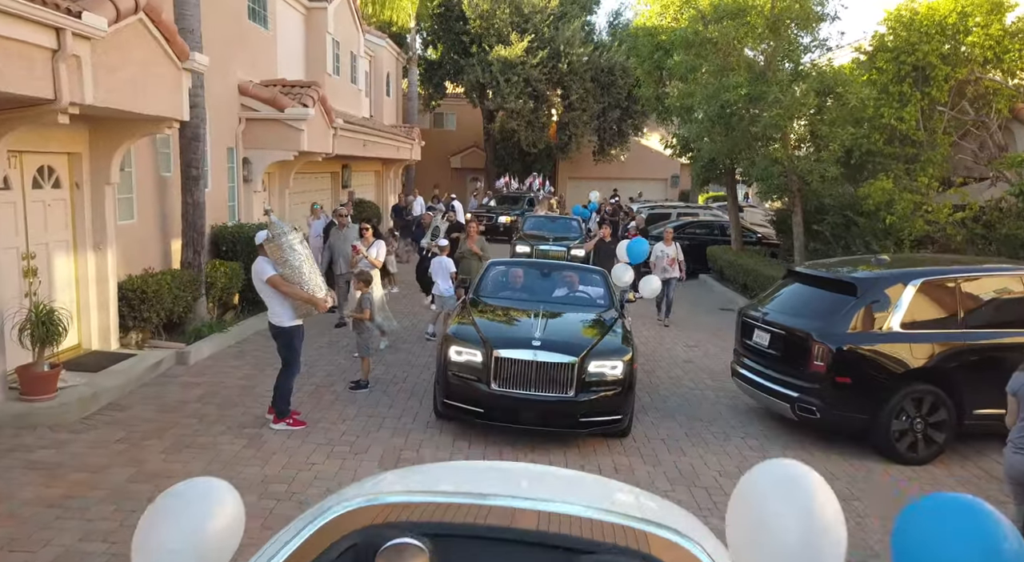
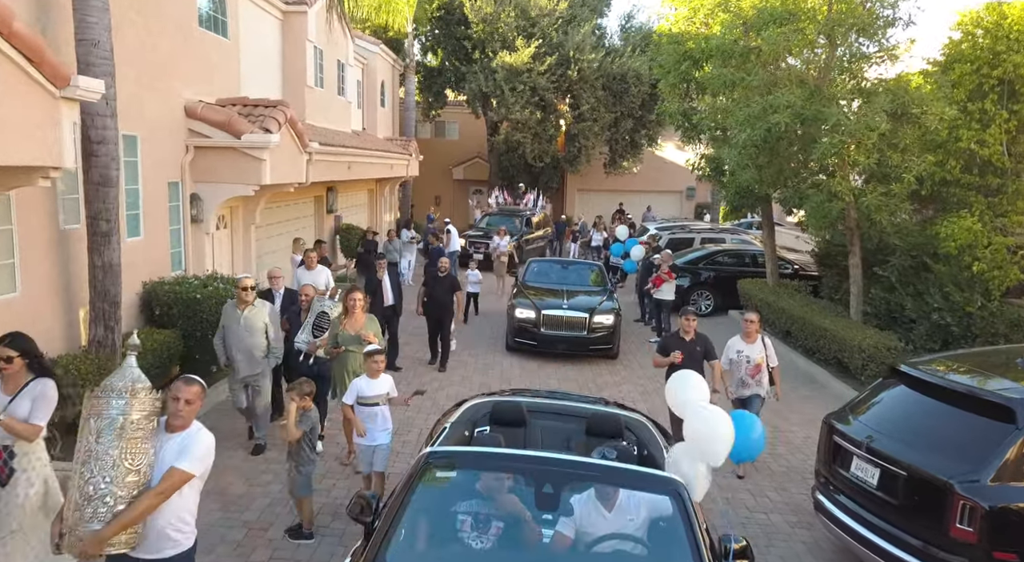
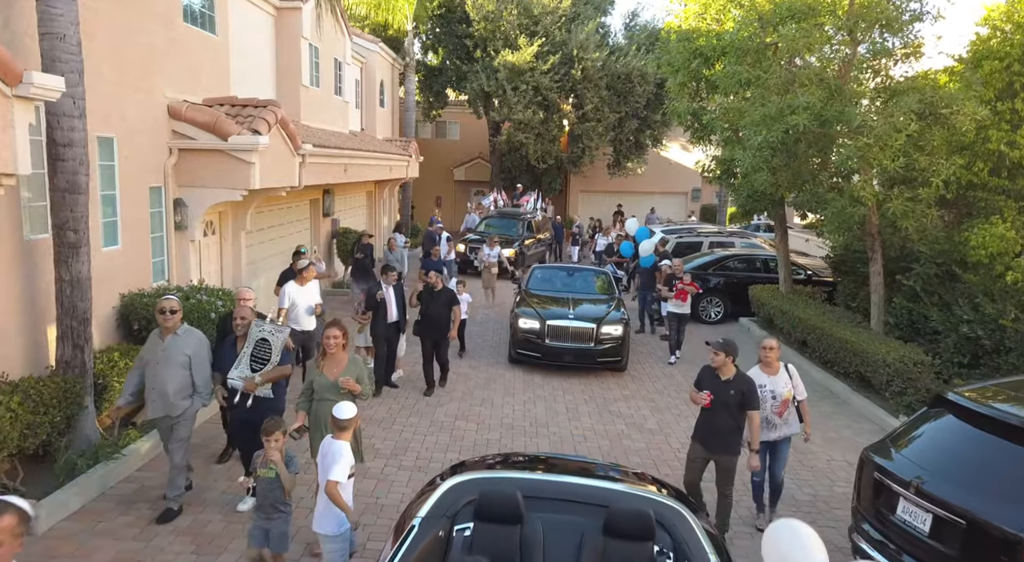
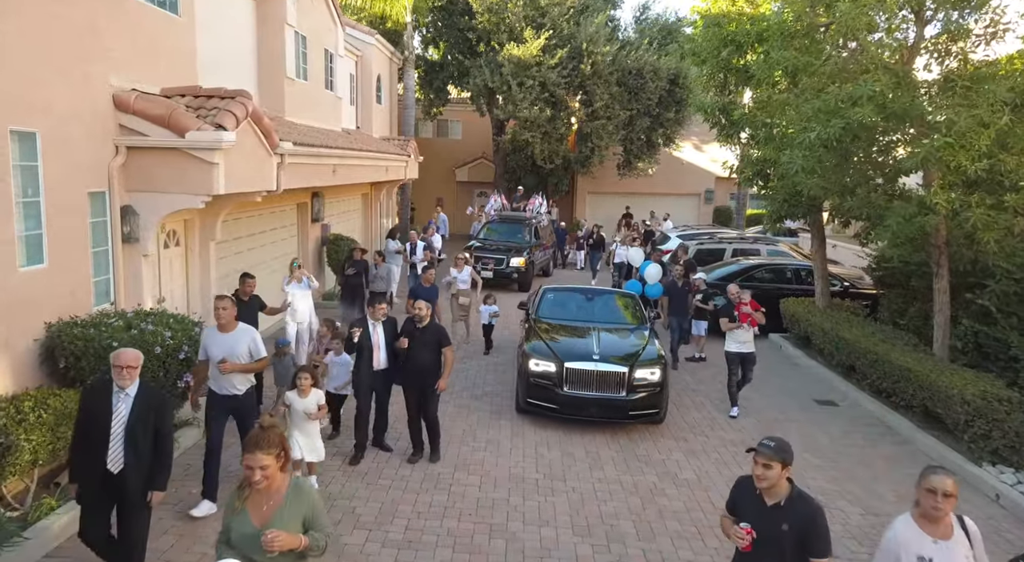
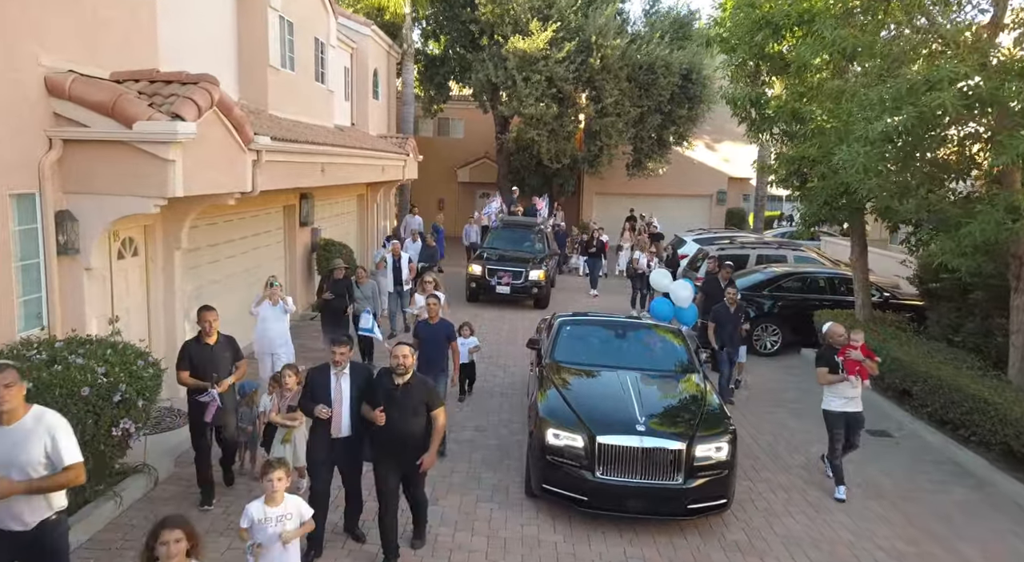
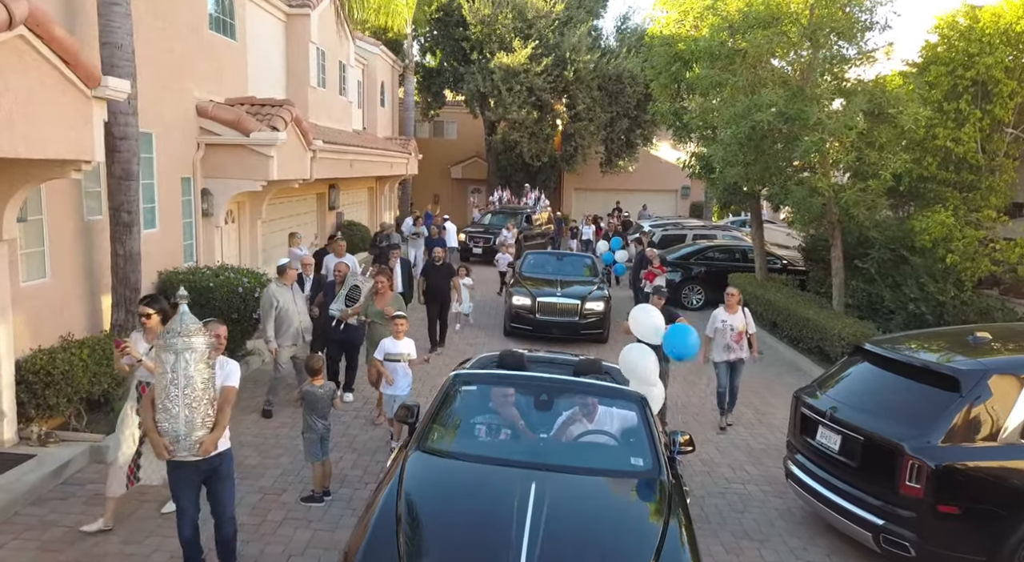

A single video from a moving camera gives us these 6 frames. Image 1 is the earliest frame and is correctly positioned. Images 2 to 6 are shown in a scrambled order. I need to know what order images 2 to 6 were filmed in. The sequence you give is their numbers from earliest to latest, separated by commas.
6, 2, 3, 4, 5
